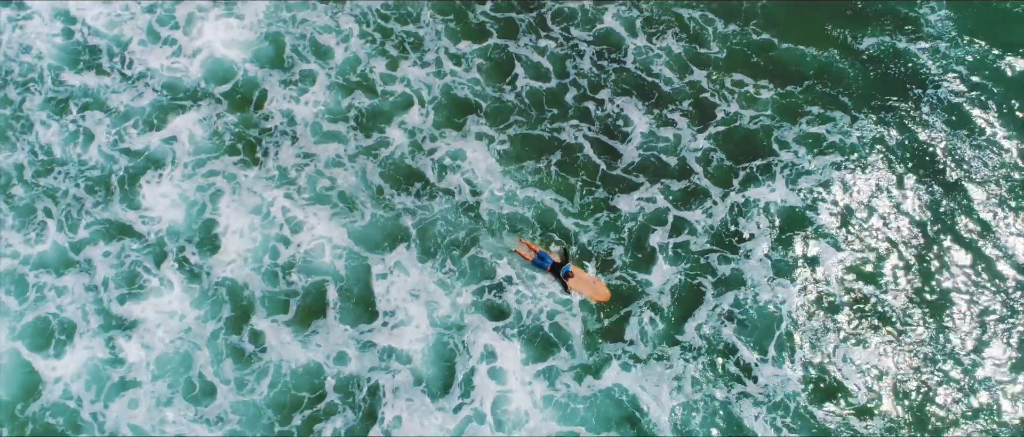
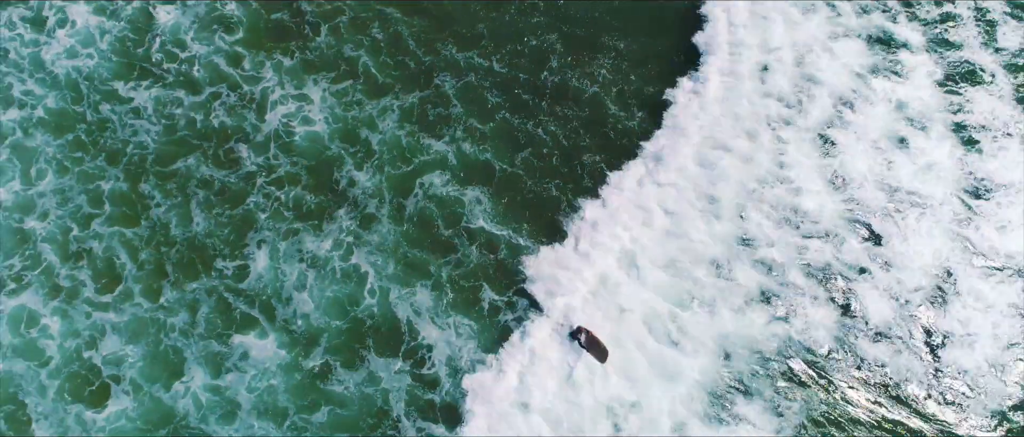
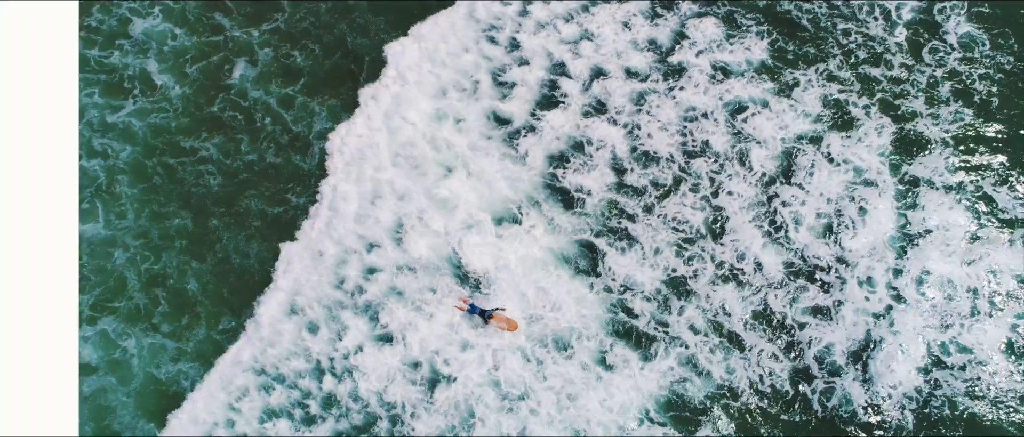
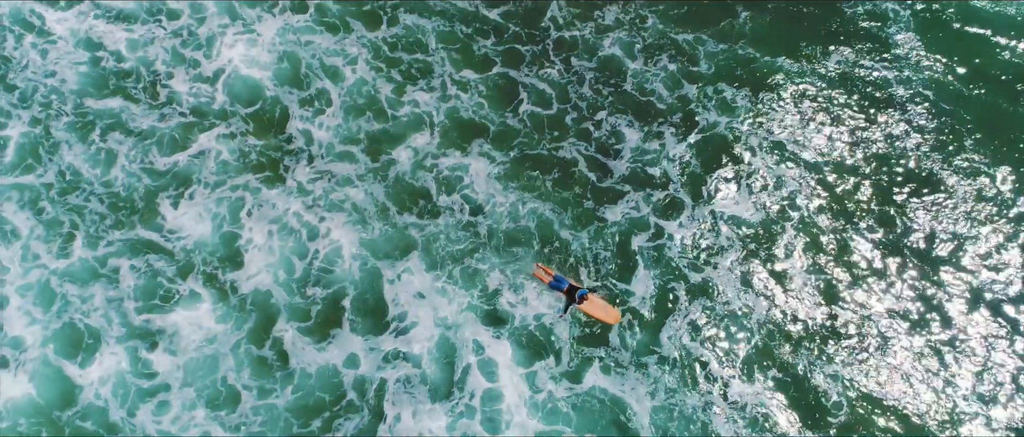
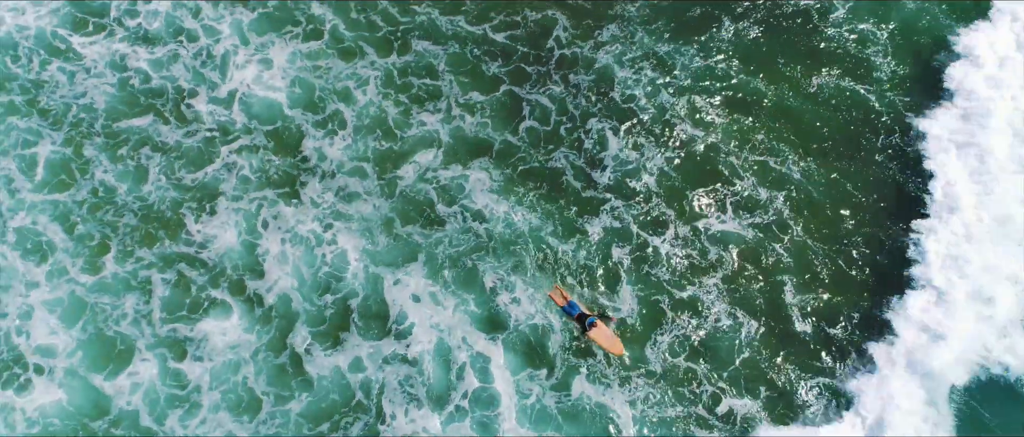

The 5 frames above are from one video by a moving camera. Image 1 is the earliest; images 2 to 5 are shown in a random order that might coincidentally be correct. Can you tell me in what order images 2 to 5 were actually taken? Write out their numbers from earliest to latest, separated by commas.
4, 5, 2, 3
